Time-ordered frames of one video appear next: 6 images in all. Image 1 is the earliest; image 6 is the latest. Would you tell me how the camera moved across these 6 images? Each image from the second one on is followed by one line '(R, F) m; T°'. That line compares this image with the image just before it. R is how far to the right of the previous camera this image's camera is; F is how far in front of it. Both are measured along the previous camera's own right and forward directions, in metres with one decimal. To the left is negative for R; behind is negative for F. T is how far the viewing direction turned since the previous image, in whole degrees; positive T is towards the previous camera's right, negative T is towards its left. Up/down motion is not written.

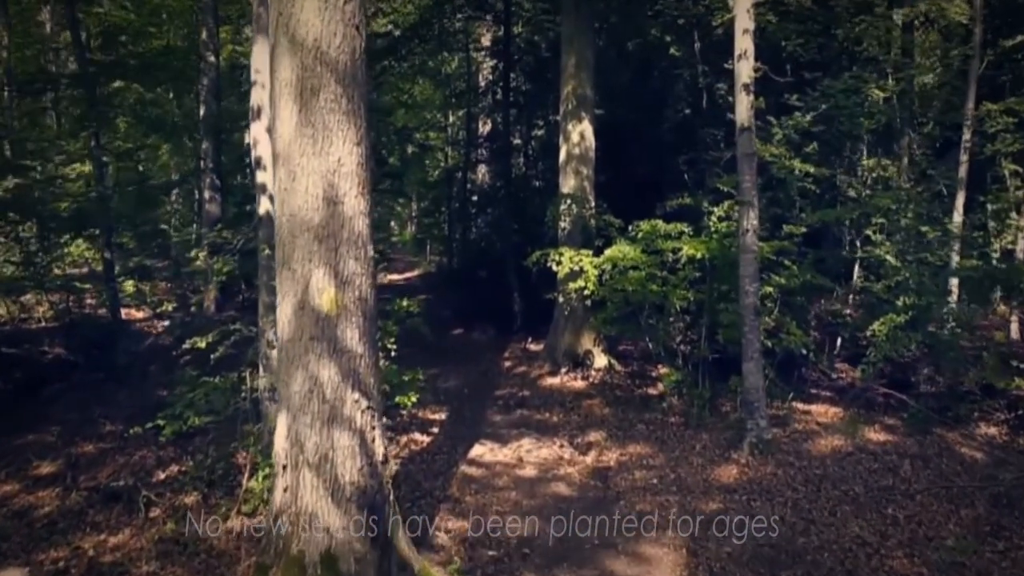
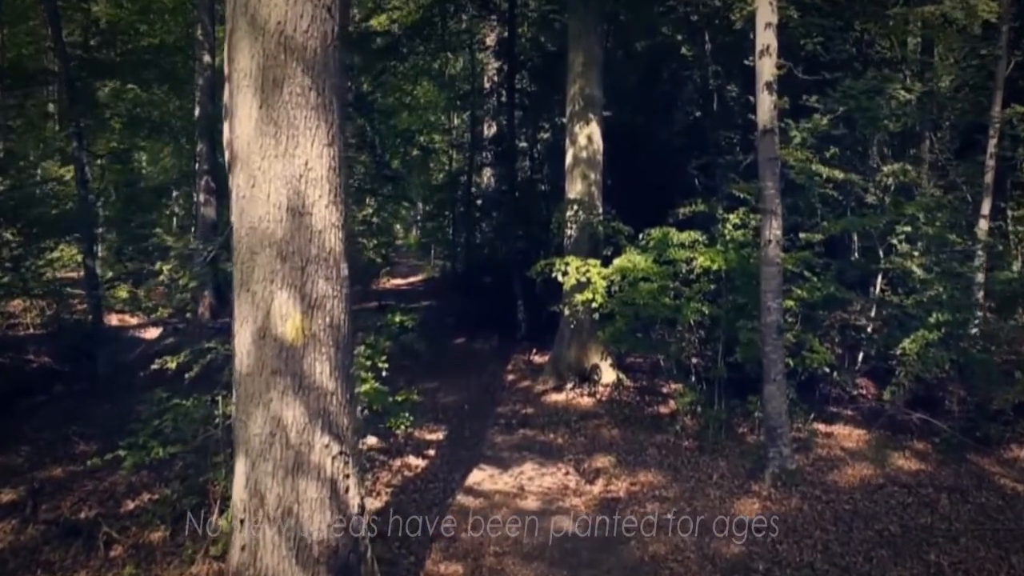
(0.0, +0.8) m; 0°
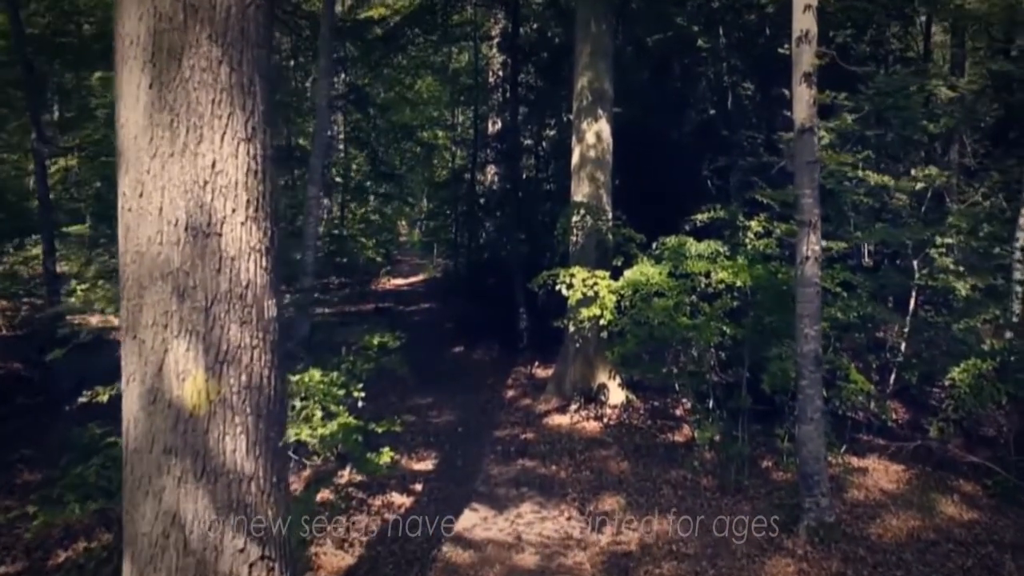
(+0.1, +1.3) m; 0°
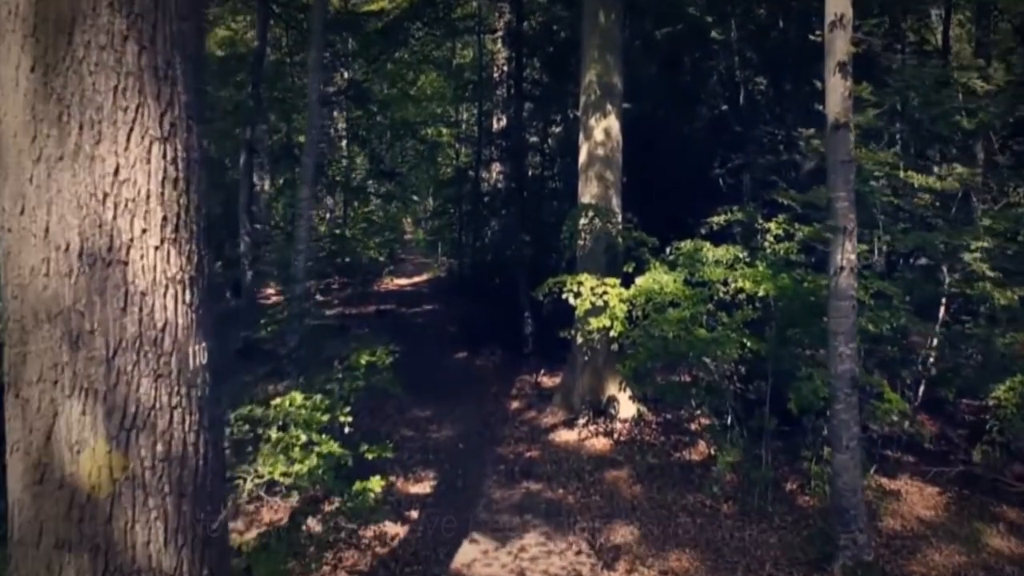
(0.0, +0.8) m; 0°
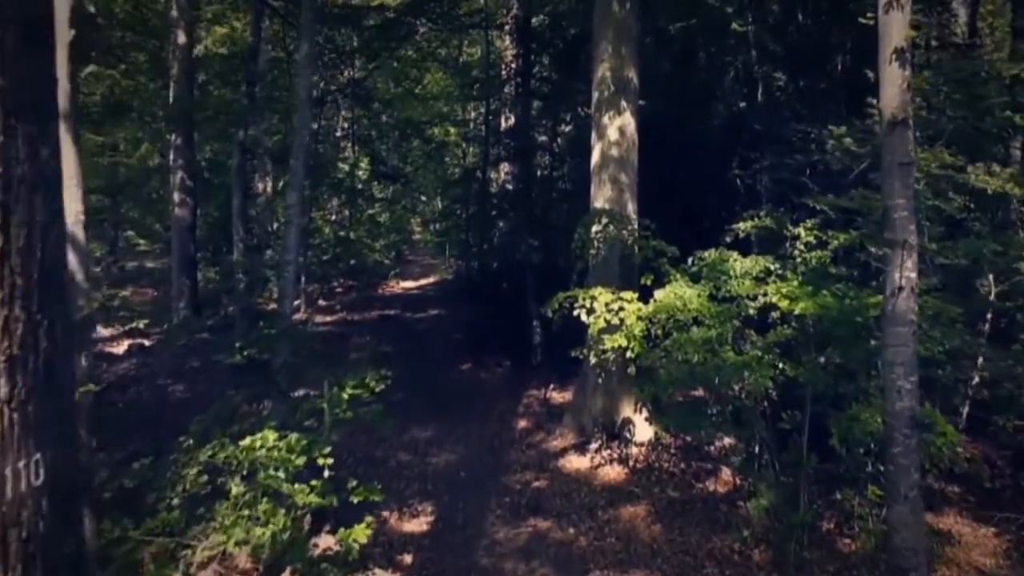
(0.0, +1.0) m; -1°
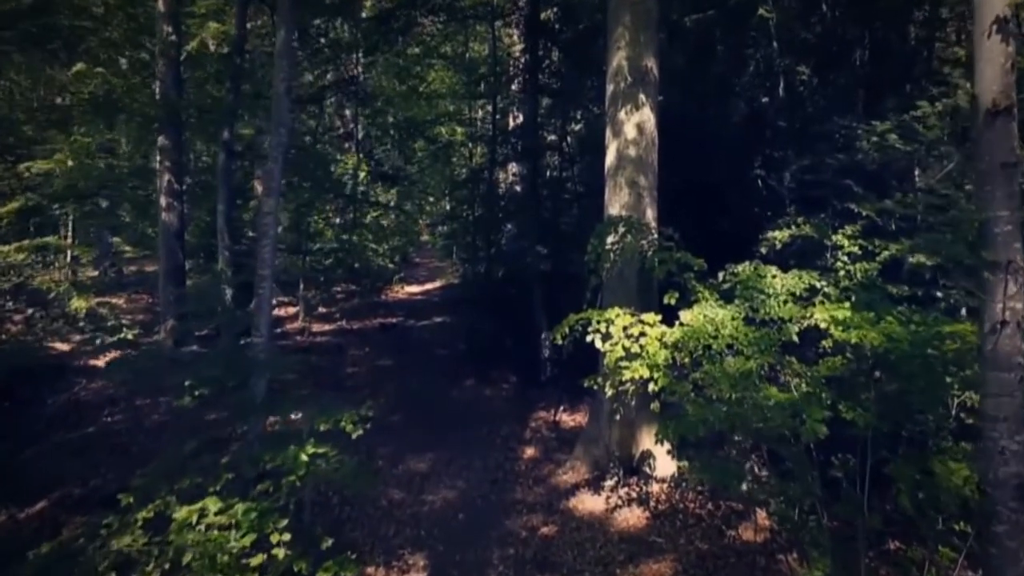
(+0.1, +1.3) m; -1°
